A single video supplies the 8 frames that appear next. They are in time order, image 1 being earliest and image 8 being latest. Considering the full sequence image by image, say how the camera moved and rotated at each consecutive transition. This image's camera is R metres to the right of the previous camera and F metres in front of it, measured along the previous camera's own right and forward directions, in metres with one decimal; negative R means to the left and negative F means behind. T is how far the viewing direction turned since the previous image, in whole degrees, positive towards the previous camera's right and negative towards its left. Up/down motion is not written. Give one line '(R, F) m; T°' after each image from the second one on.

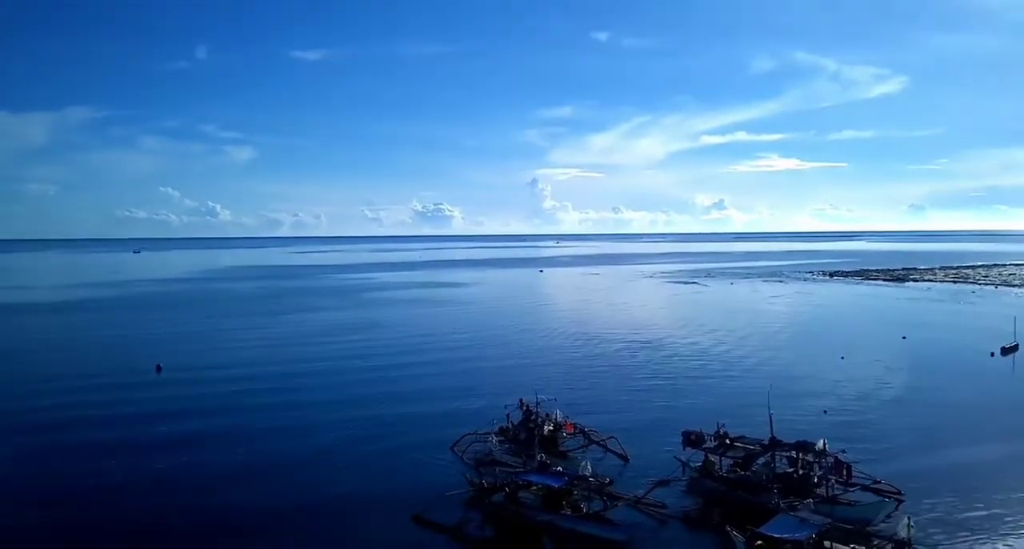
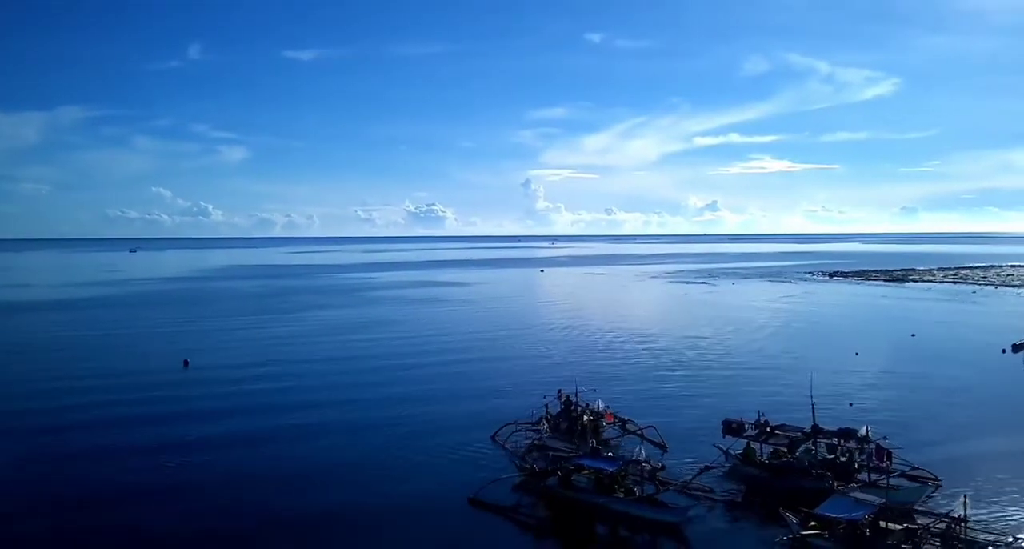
(-1.1, -0.5) m; +1°
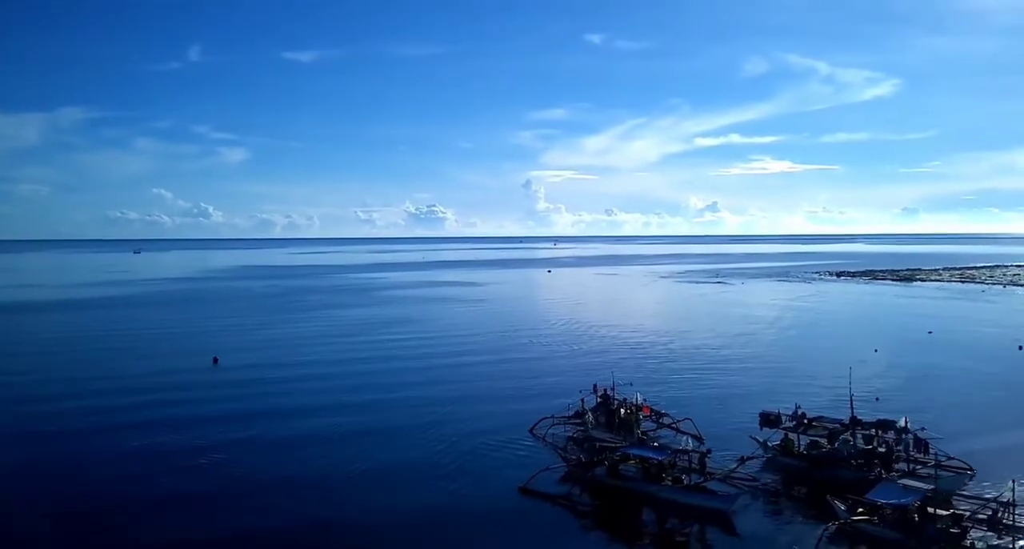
(-0.9, -0.4) m; 0°
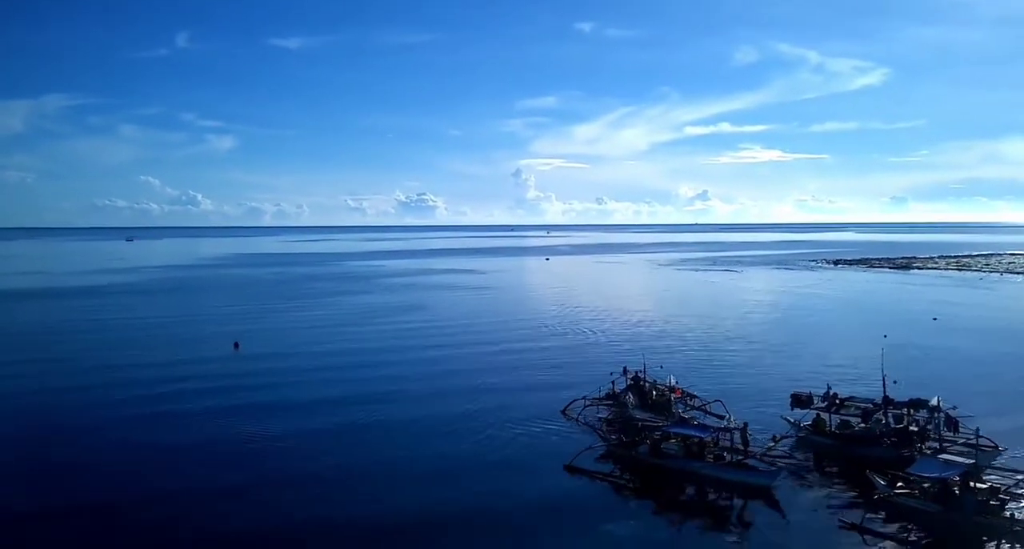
(-1.0, -0.4) m; +1°
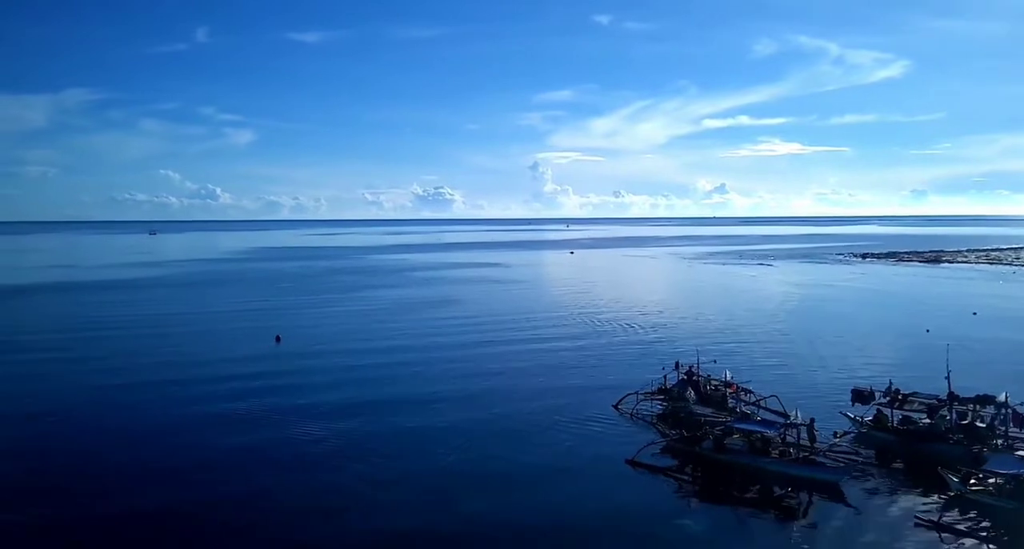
(-0.9, 0.0) m; -1°
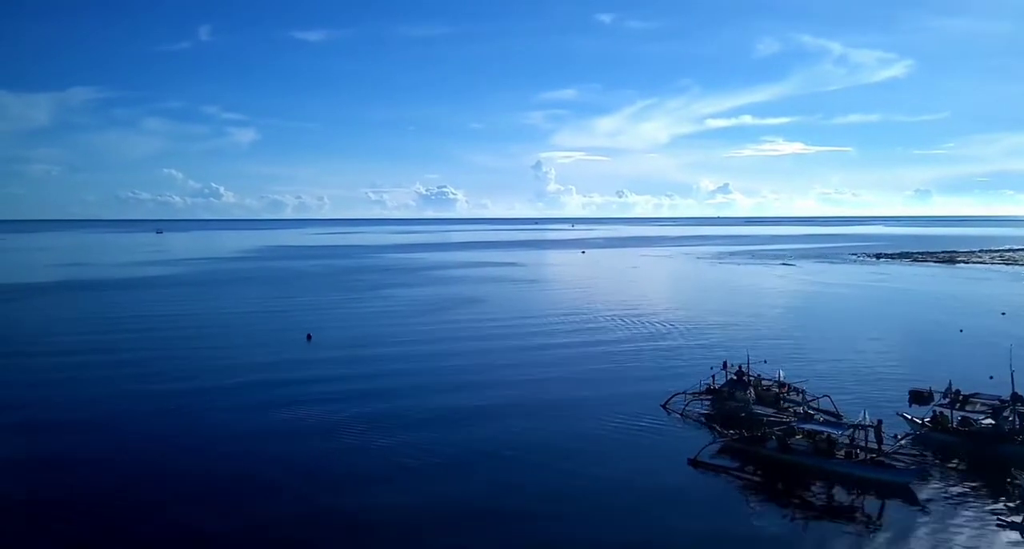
(-1.1, +0.1) m; 0°
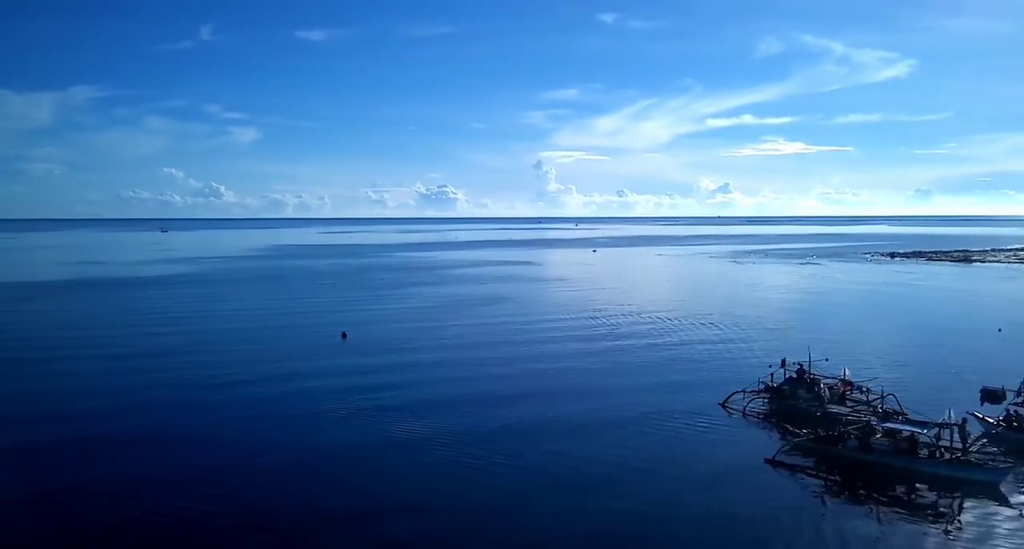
(-1.4, +0.2) m; 0°
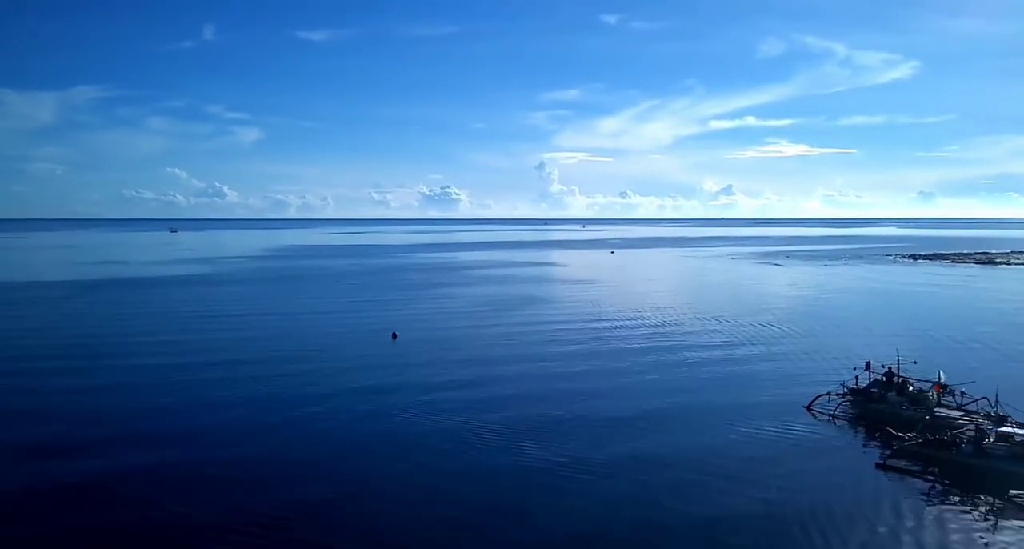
(-1.8, +0.3) m; 0°
